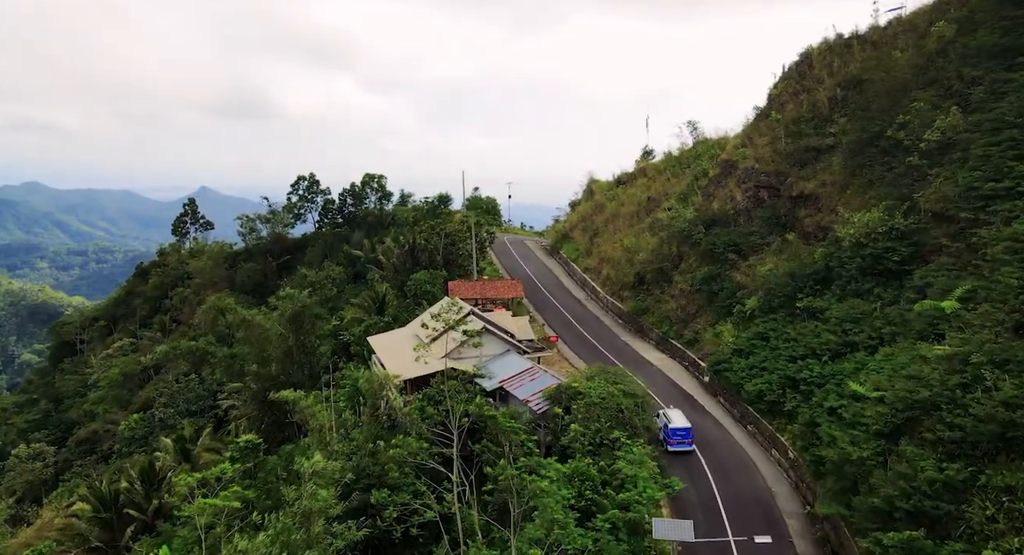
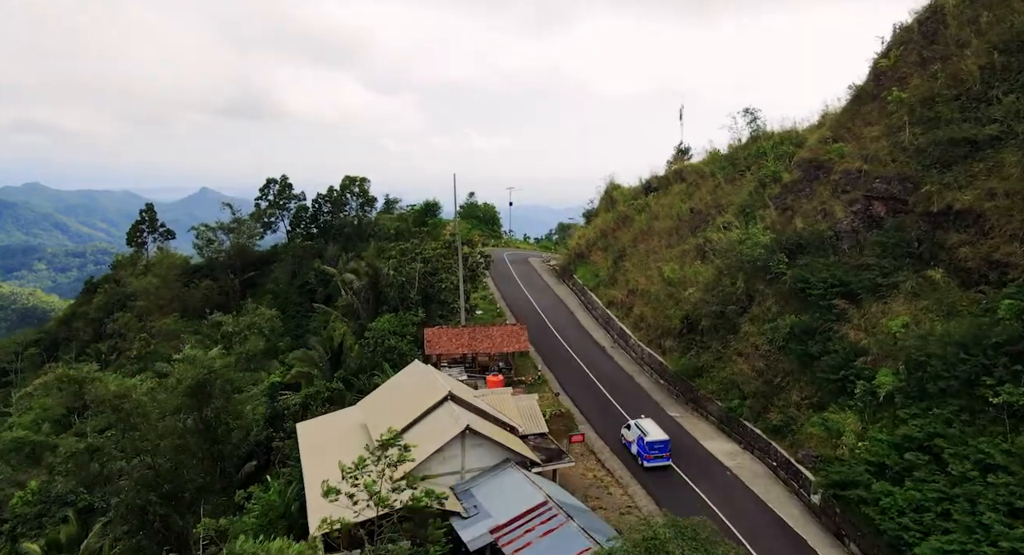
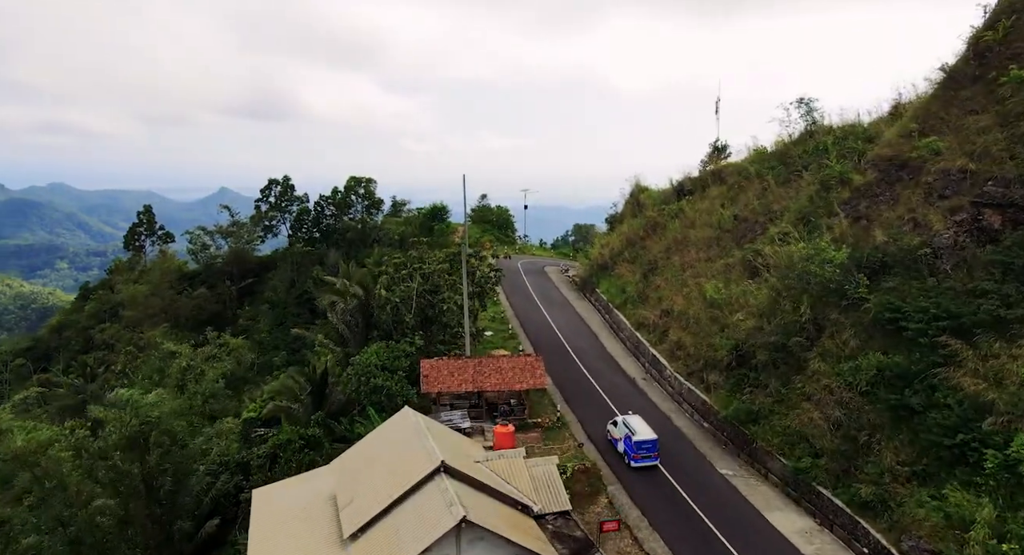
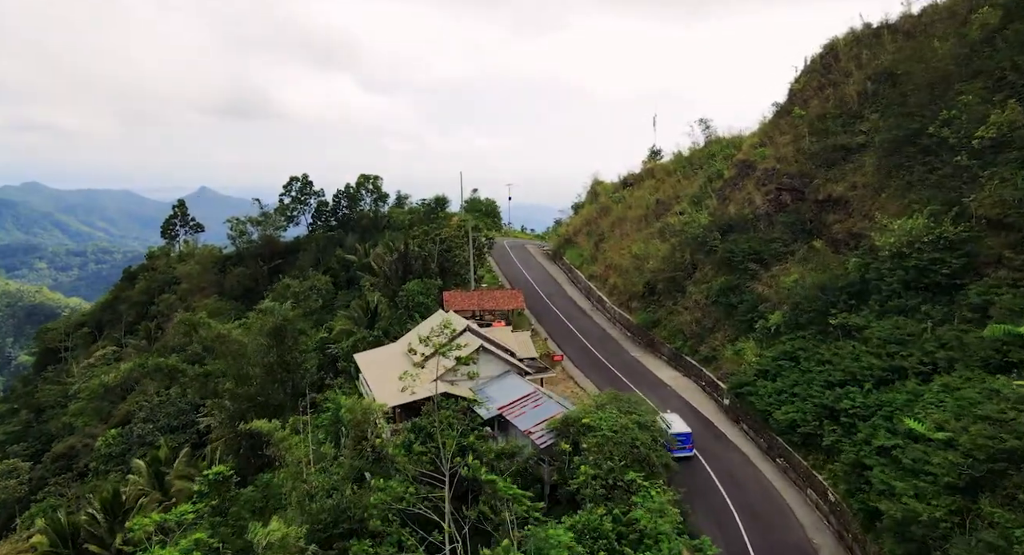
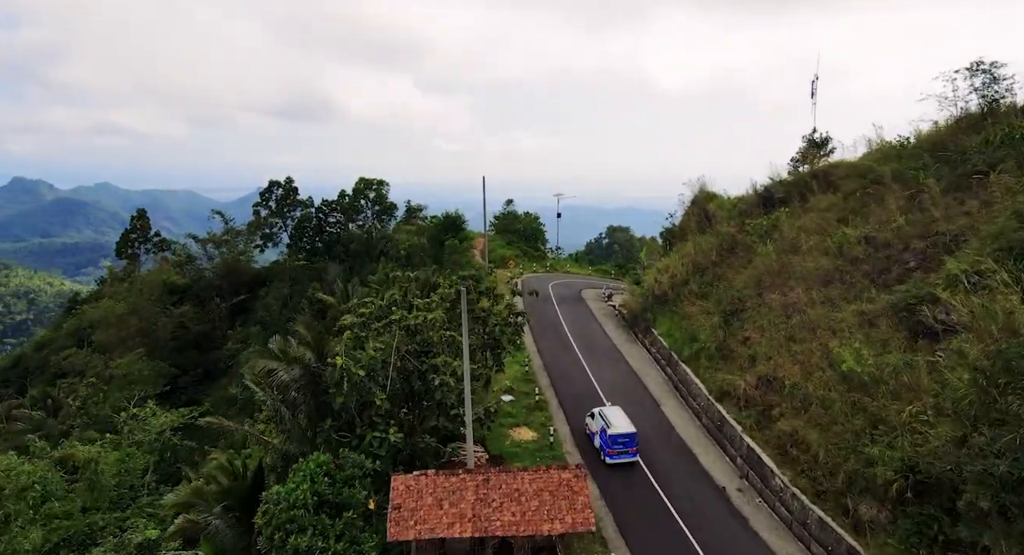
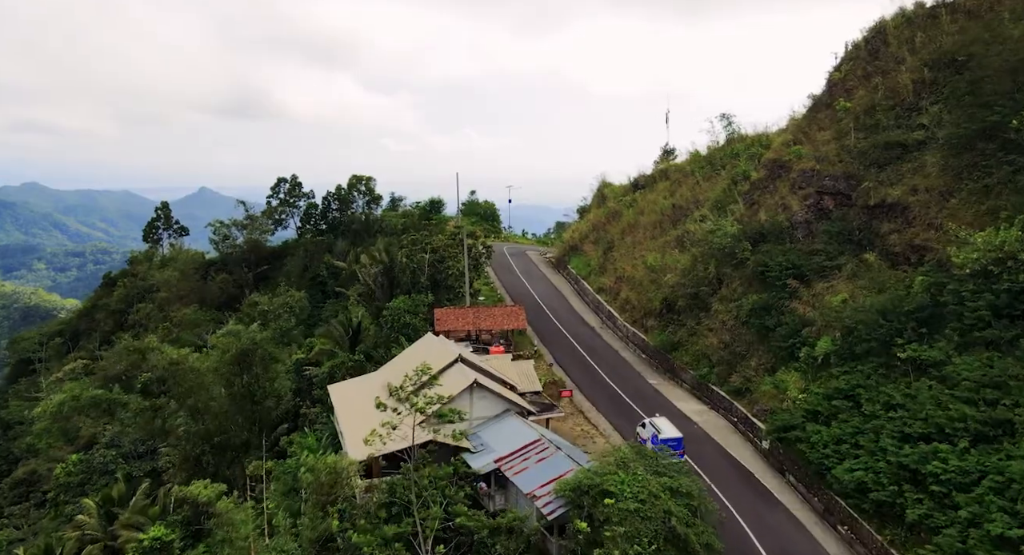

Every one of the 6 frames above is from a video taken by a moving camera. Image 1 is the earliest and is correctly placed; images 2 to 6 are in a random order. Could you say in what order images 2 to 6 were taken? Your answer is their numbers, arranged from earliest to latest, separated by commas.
4, 6, 2, 3, 5
